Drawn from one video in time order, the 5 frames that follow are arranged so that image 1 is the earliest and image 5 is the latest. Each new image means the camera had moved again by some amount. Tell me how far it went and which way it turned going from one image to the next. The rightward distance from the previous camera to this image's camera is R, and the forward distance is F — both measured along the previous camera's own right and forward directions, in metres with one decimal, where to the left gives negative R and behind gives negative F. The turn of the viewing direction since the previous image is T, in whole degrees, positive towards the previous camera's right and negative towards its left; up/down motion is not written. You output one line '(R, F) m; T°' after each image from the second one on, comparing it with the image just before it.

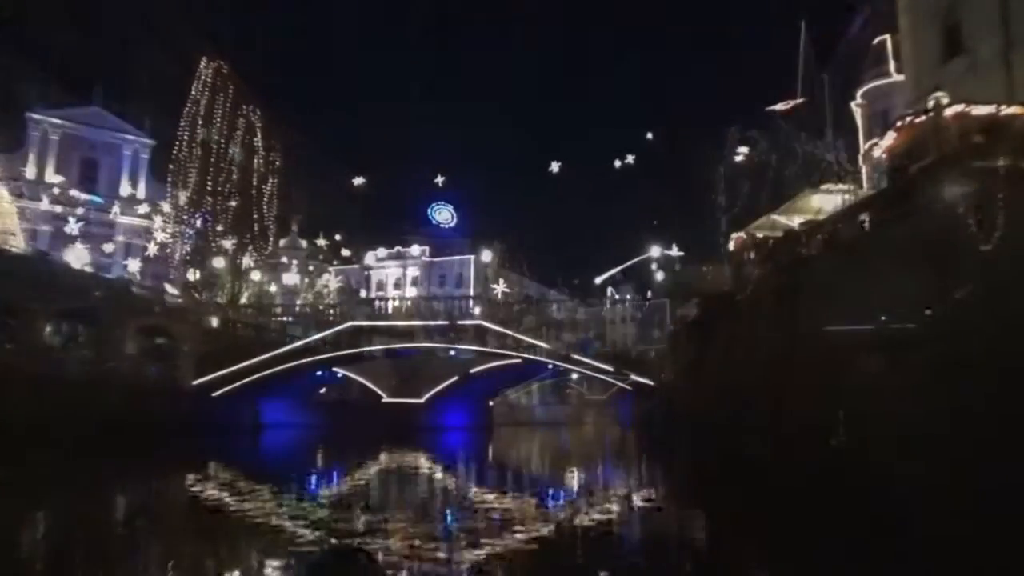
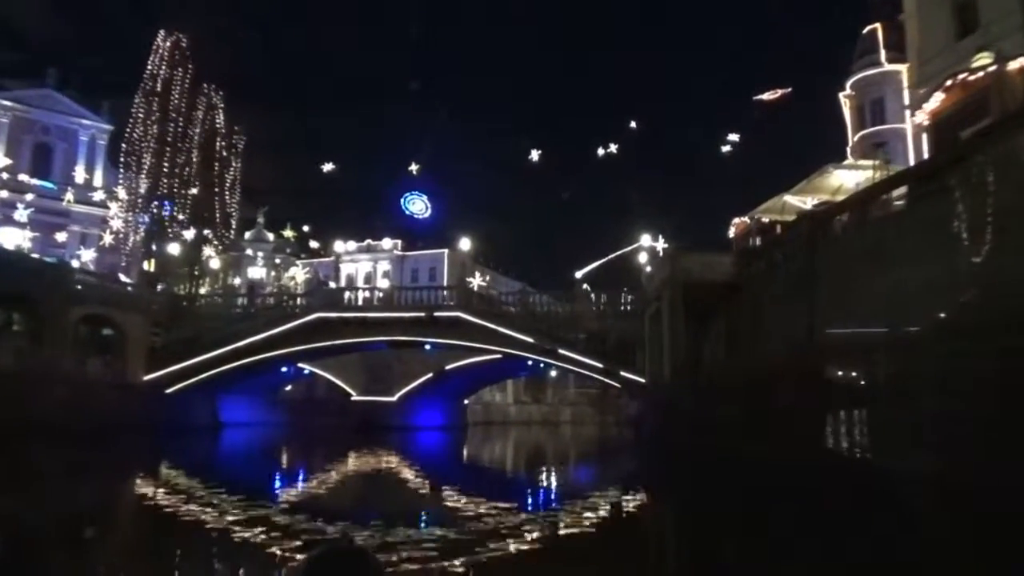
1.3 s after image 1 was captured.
(-0.3, +1.5) m; +2°
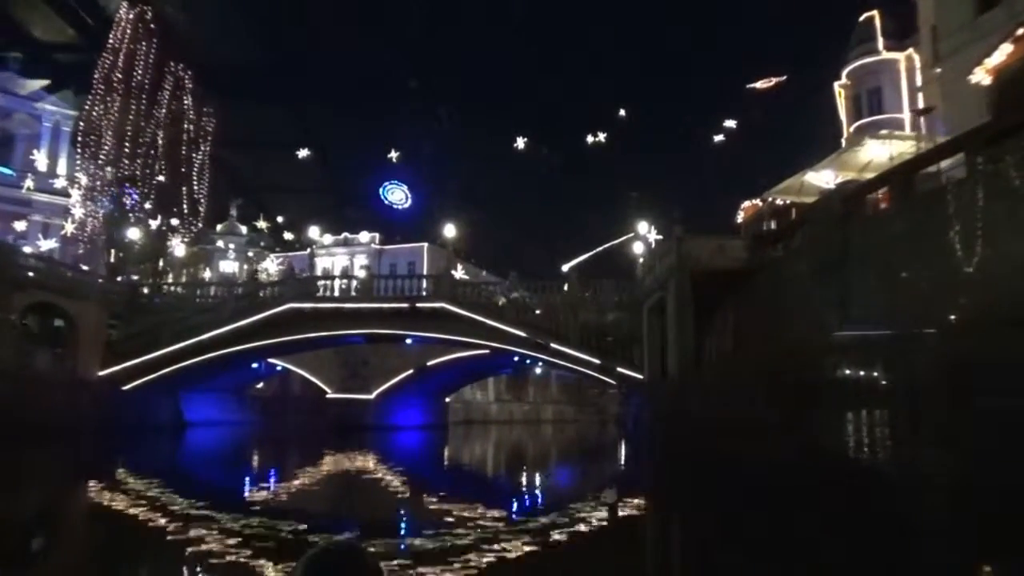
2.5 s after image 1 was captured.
(-0.3, +1.4) m; +2°
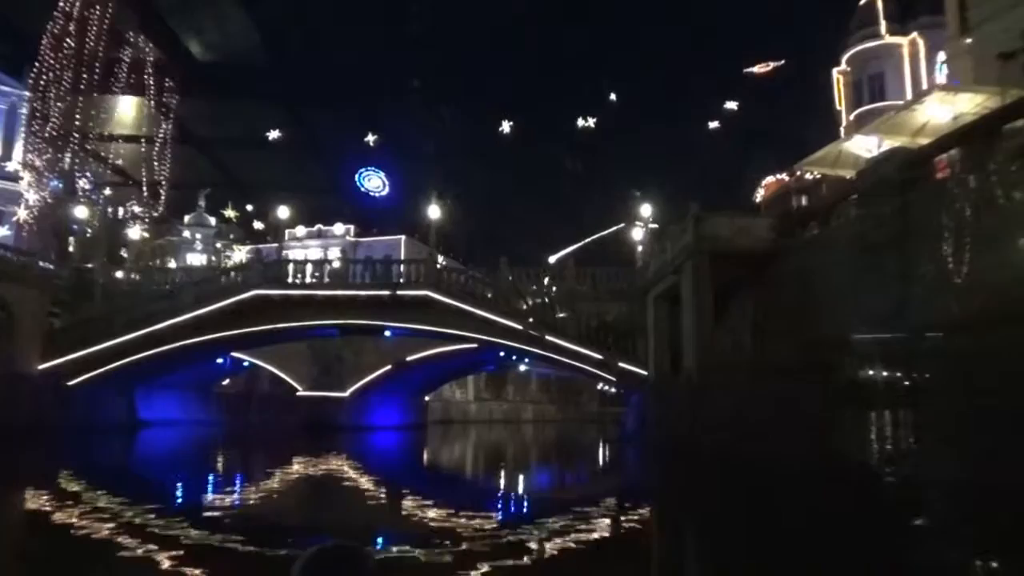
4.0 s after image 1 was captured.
(-0.3, +1.8) m; +2°
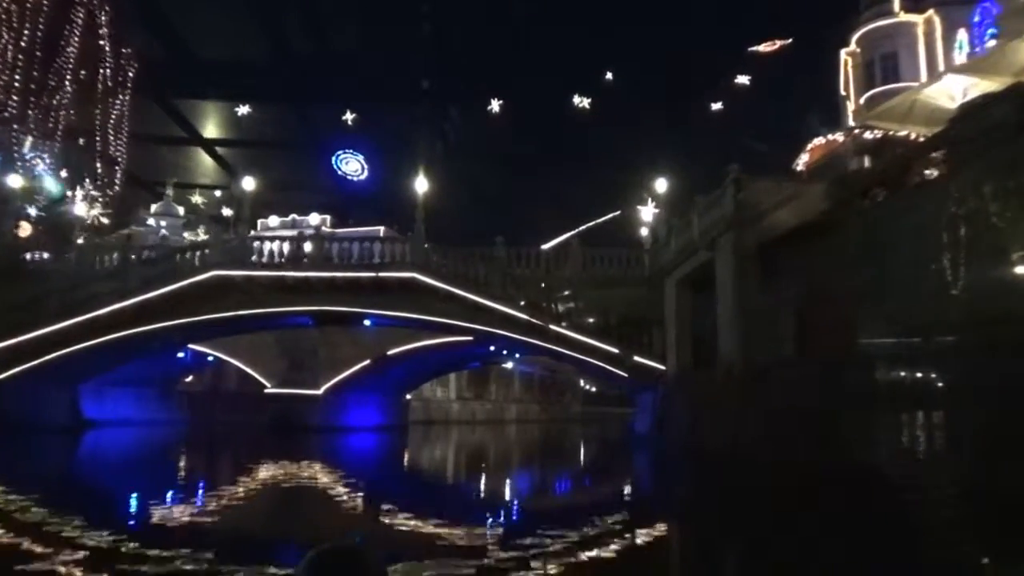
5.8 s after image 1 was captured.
(-0.4, +2.1) m; +2°
